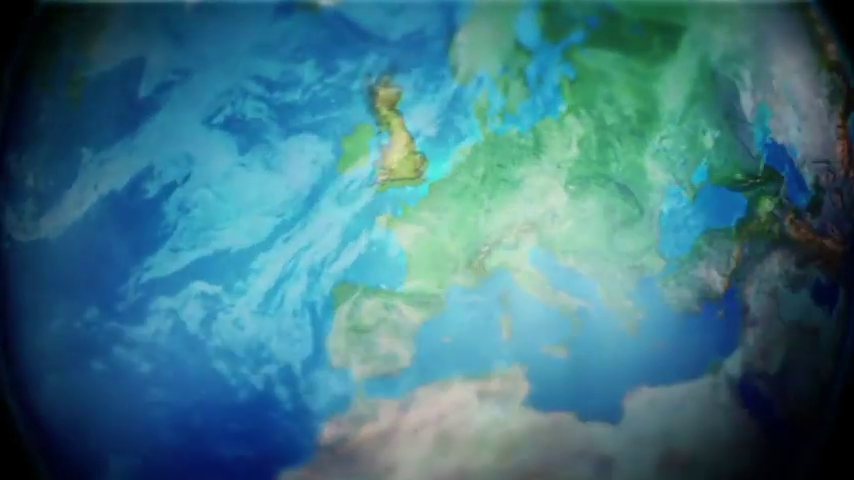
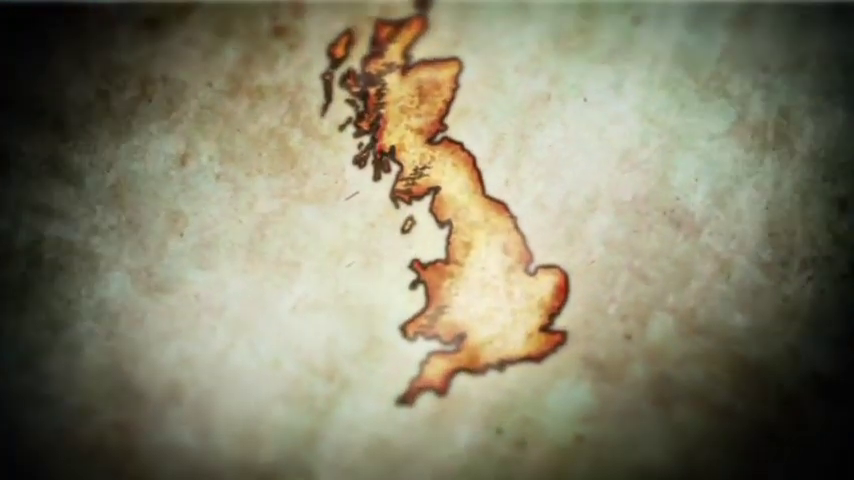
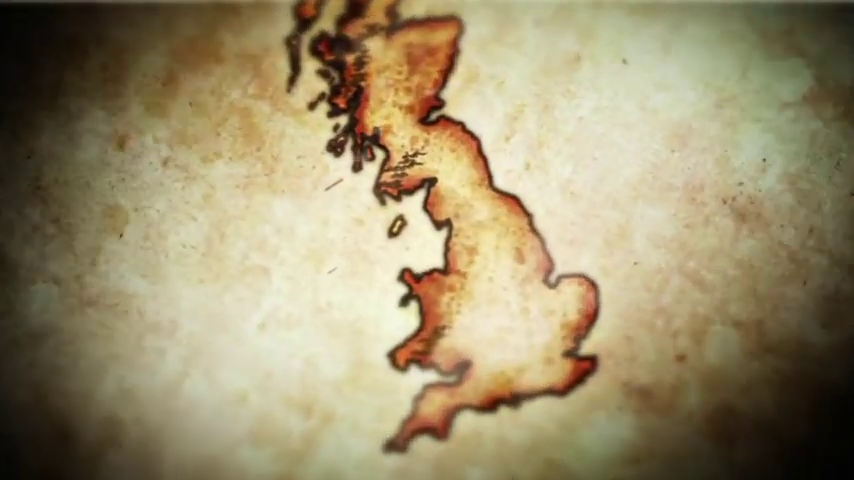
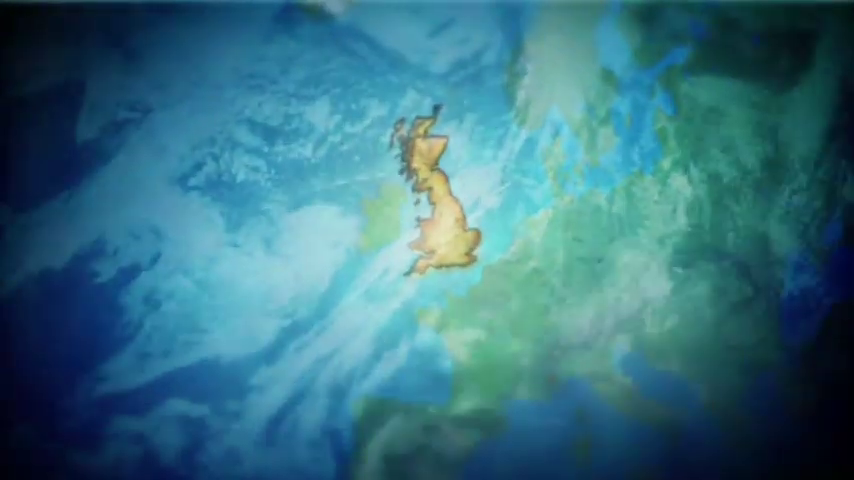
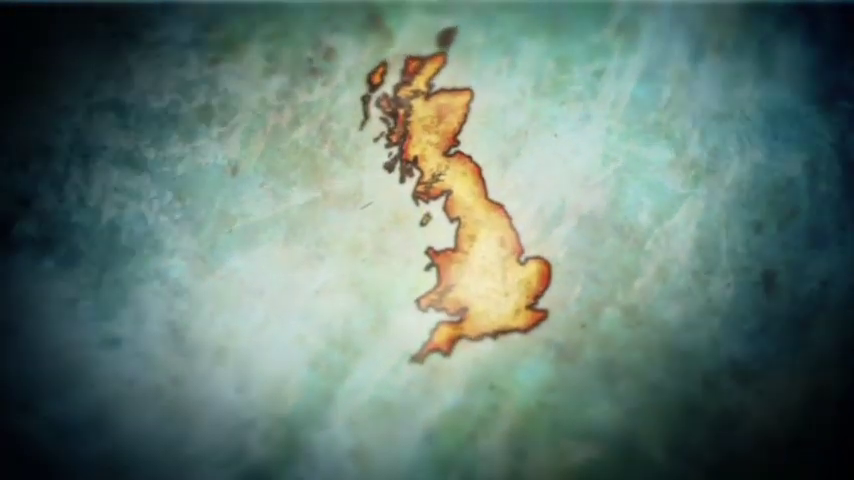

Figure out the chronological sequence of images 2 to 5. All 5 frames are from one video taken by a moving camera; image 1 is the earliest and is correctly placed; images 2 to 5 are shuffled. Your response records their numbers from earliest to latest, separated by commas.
4, 5, 2, 3
